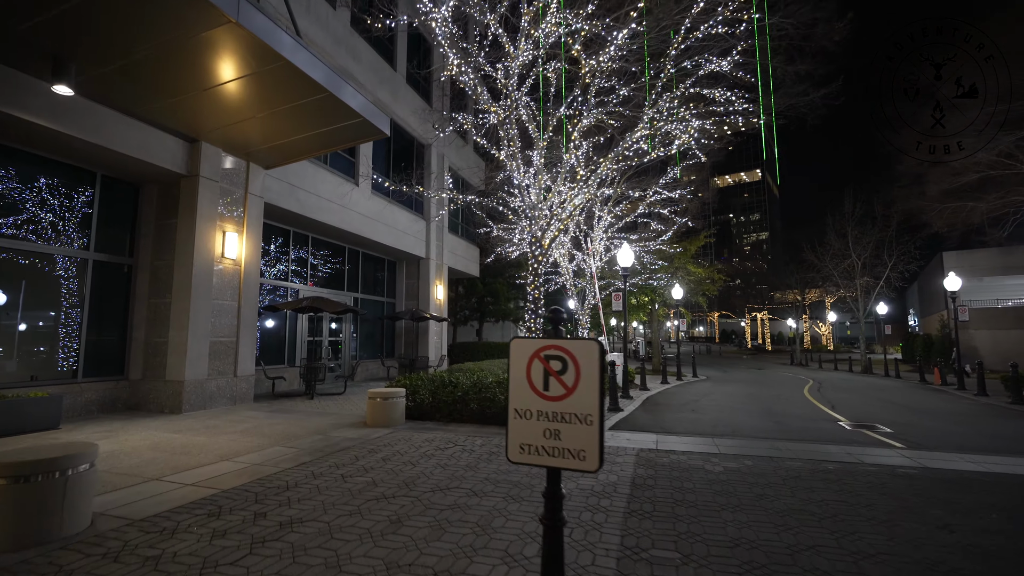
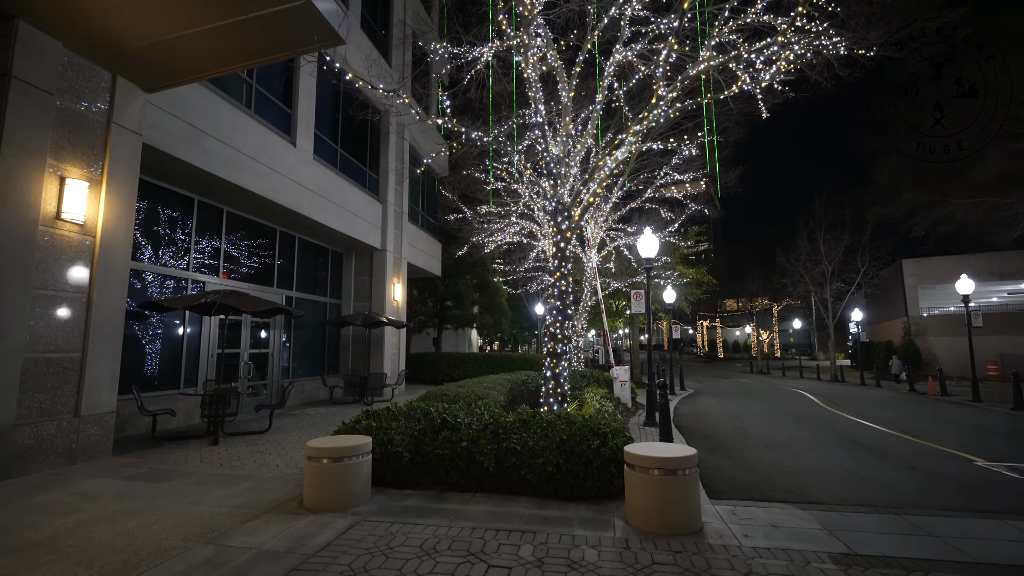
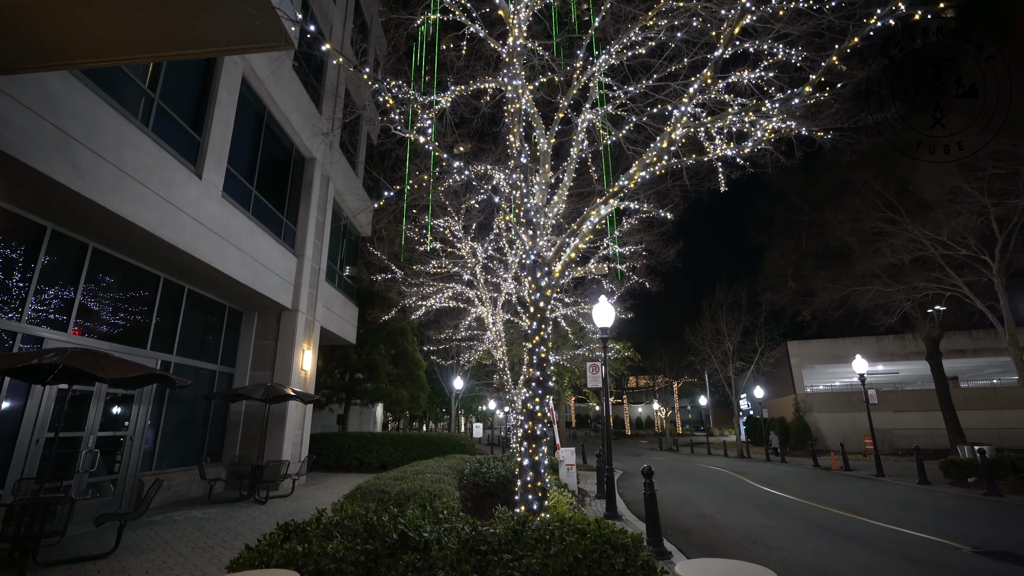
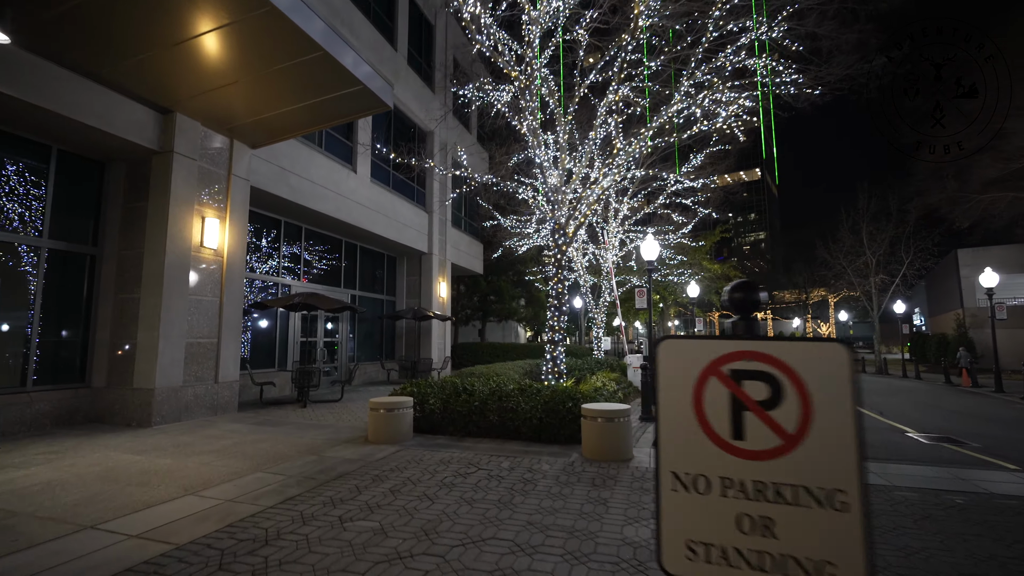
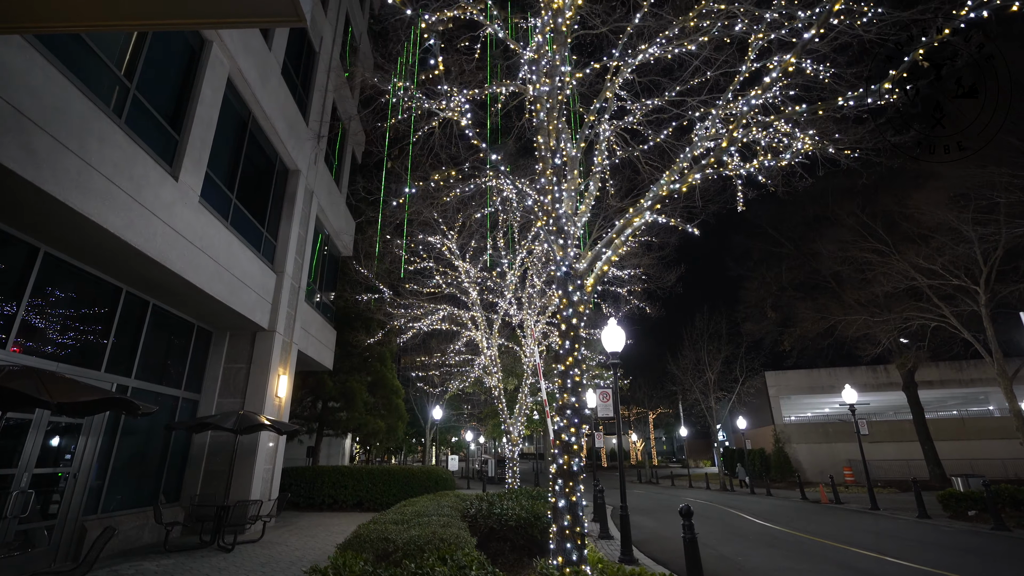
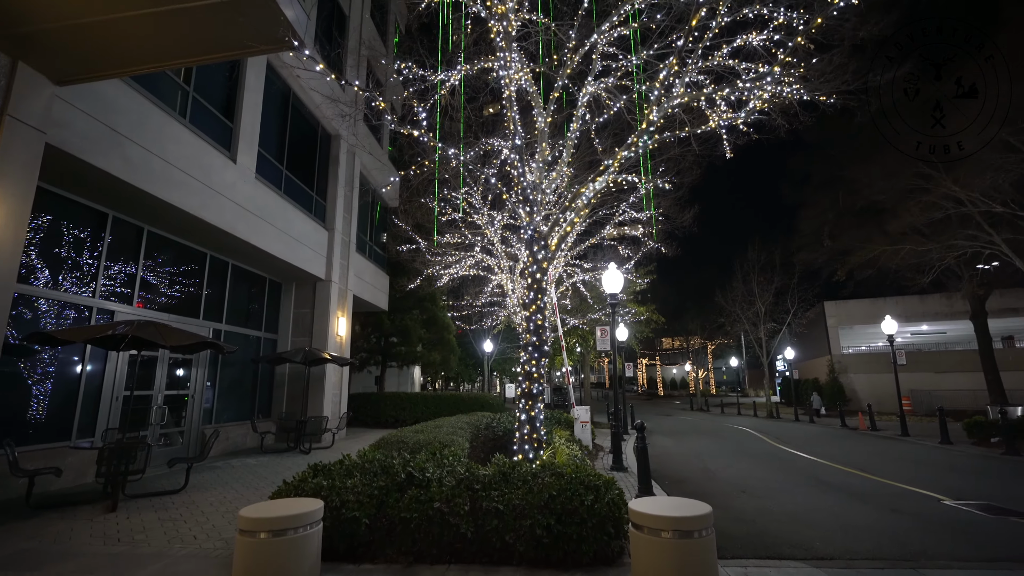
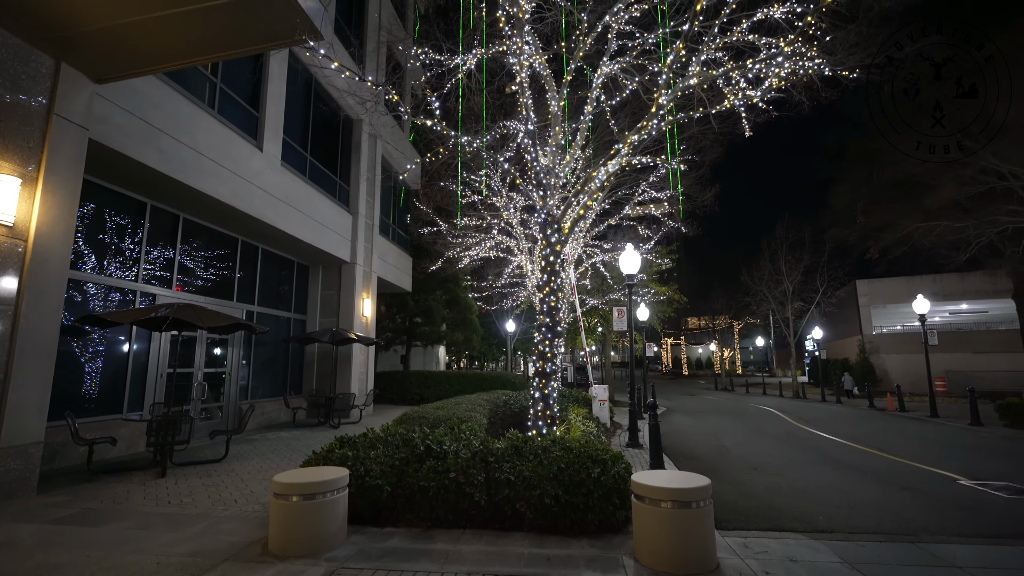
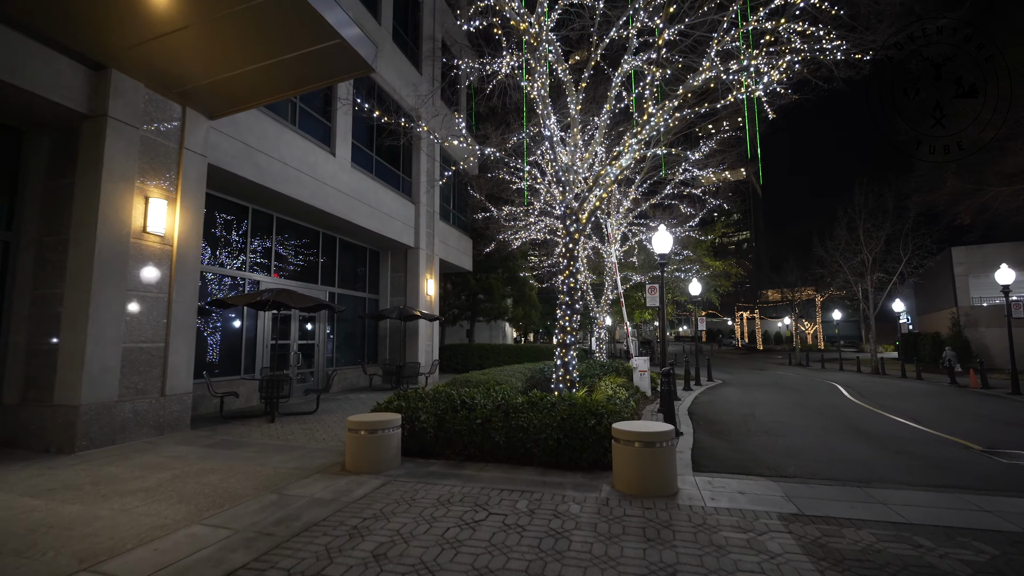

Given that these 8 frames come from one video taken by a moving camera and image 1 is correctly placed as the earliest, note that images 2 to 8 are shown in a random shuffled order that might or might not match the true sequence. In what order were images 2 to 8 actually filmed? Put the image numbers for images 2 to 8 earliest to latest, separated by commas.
4, 8, 2, 7, 6, 3, 5
